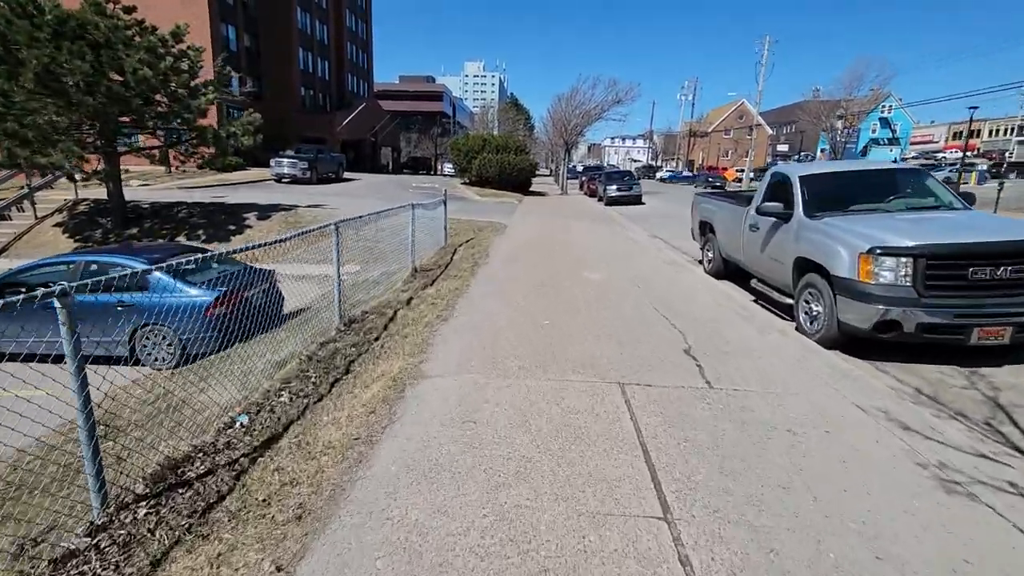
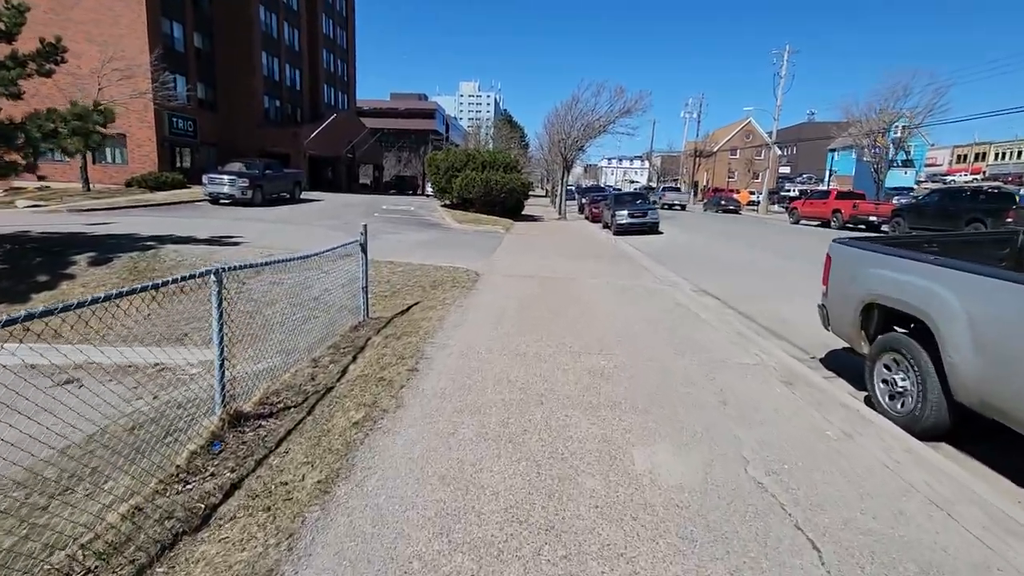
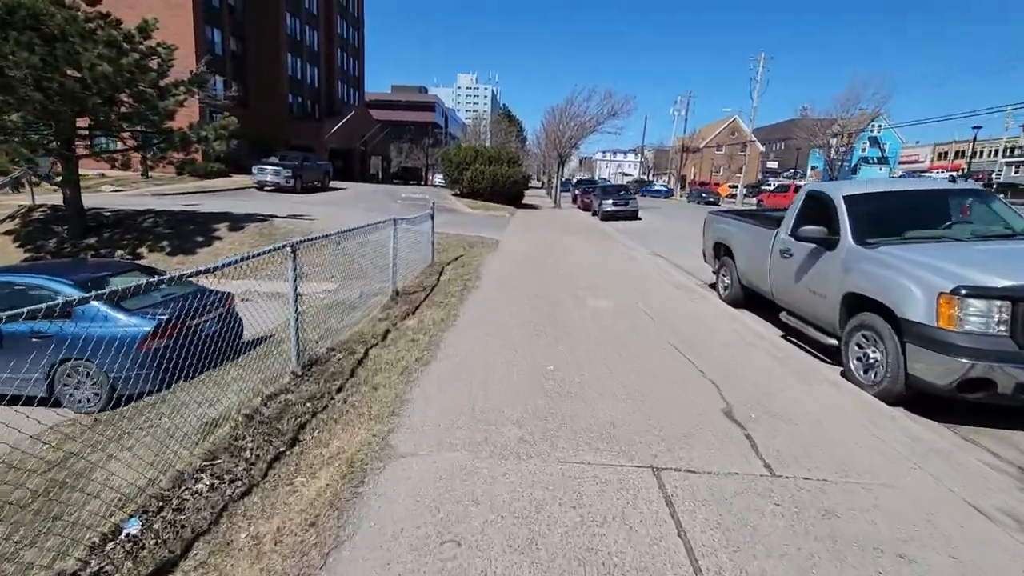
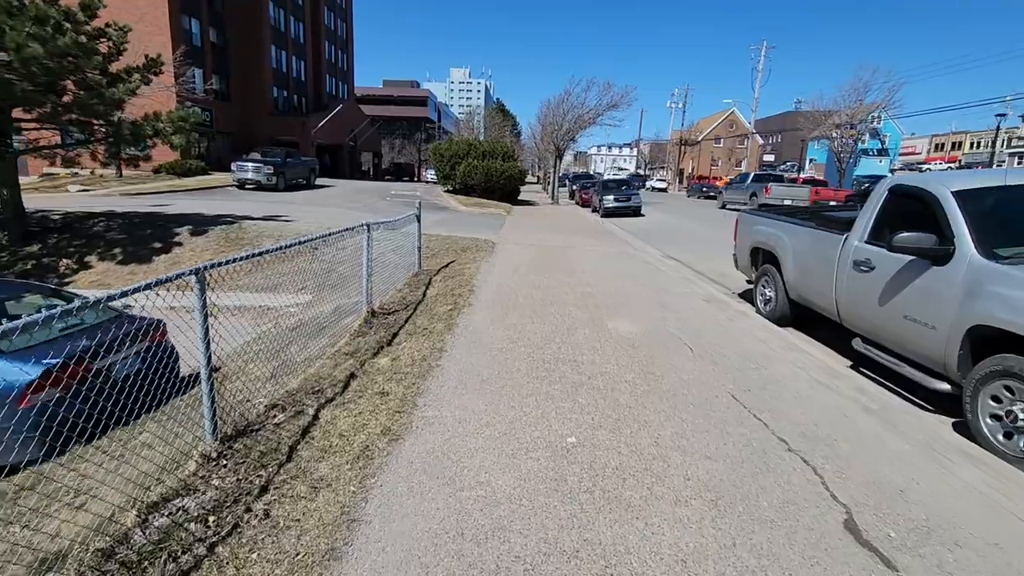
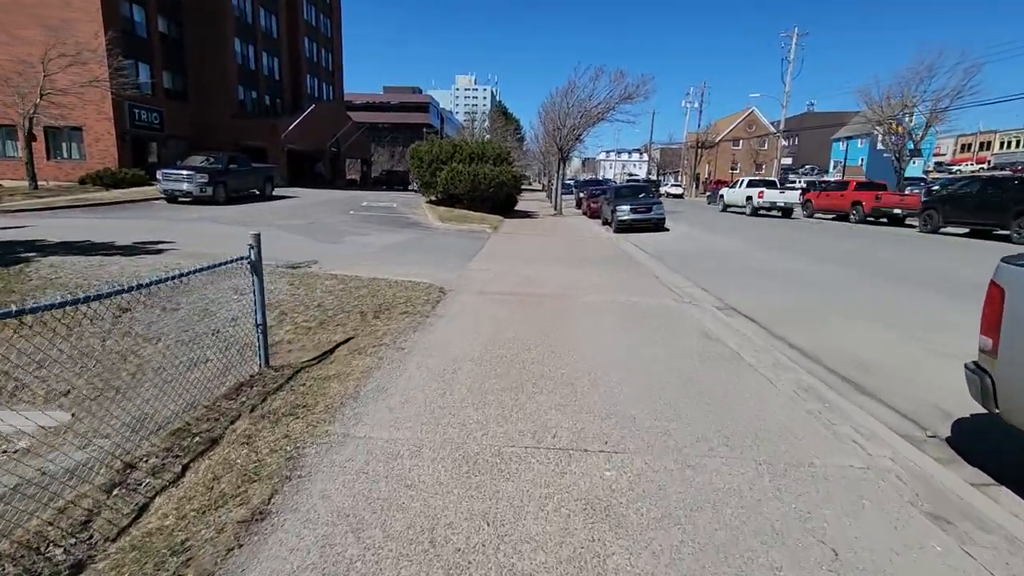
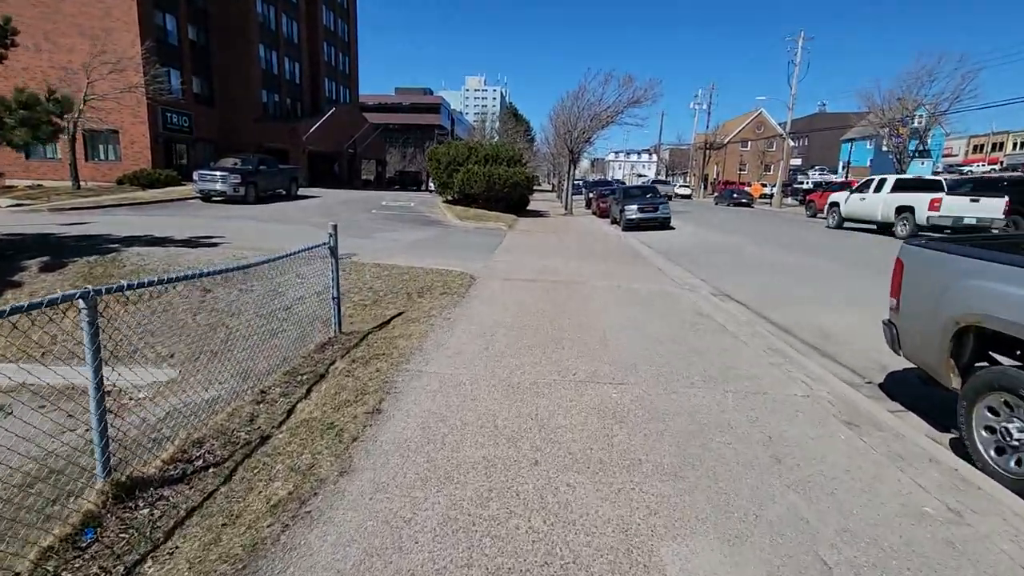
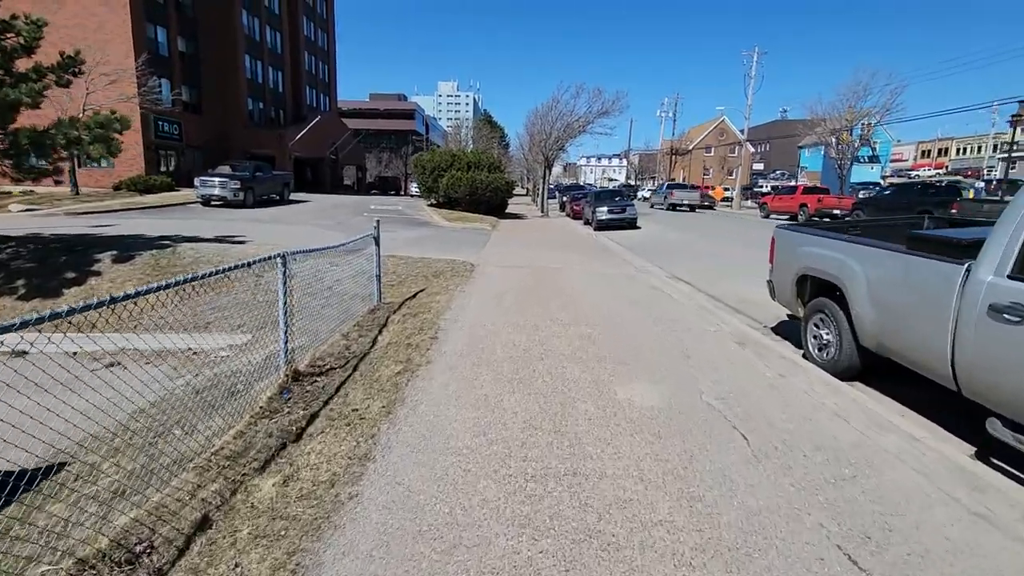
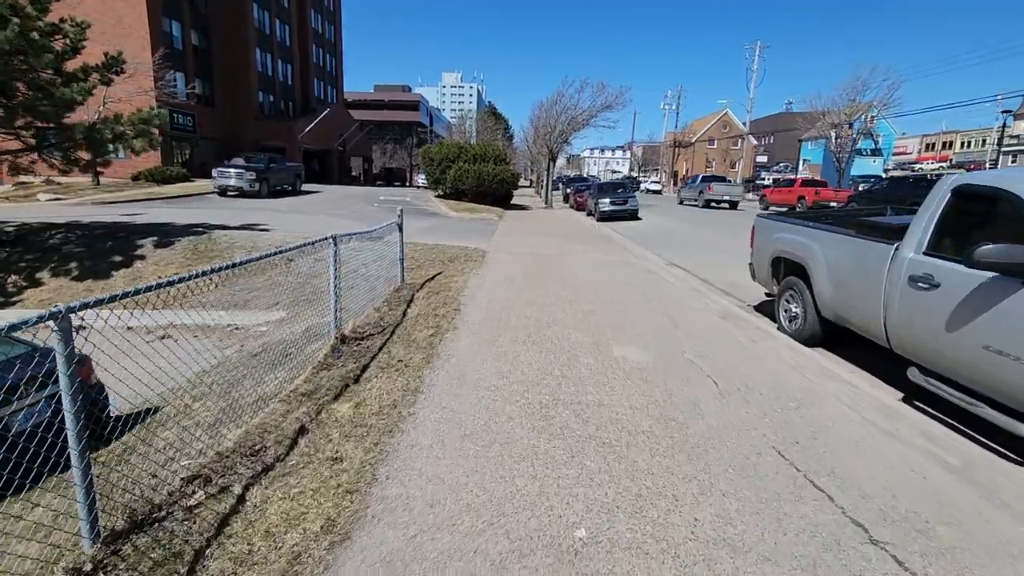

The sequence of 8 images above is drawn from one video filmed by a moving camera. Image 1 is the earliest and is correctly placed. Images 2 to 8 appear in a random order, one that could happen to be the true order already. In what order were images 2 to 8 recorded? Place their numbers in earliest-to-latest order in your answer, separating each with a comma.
3, 4, 8, 7, 2, 6, 5
